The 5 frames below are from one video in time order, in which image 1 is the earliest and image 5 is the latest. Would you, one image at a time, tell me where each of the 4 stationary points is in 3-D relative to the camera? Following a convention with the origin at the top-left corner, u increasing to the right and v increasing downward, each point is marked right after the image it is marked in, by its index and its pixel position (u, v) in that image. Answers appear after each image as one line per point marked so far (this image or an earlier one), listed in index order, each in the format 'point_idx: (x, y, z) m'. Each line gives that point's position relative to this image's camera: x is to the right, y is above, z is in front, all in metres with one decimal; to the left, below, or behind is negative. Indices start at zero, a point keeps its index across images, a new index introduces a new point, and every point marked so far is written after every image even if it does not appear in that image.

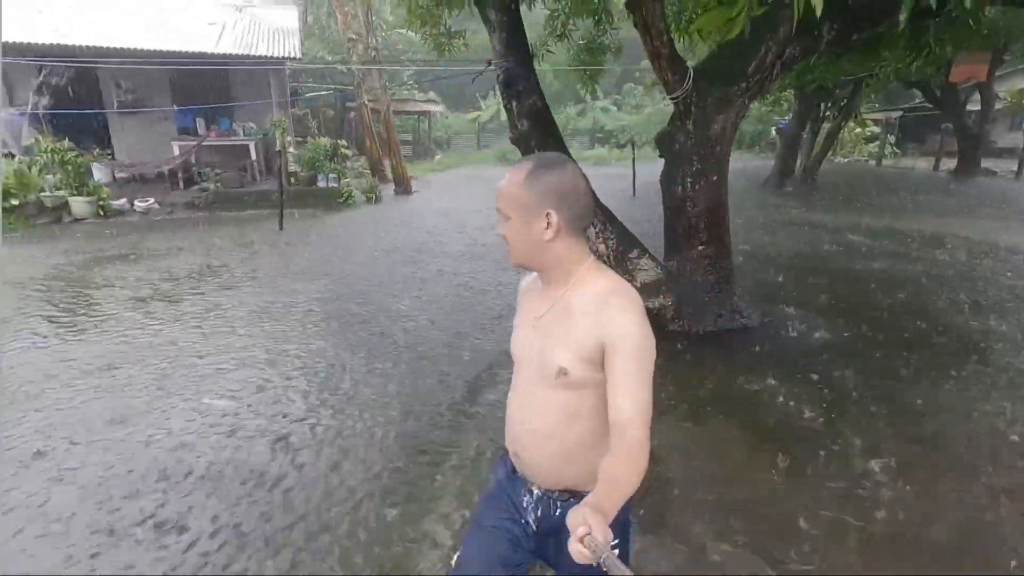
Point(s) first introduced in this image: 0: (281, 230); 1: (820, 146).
0: (-4.6, +1.2, +11.1) m
1: (+9.3, +4.3, +16.4) m
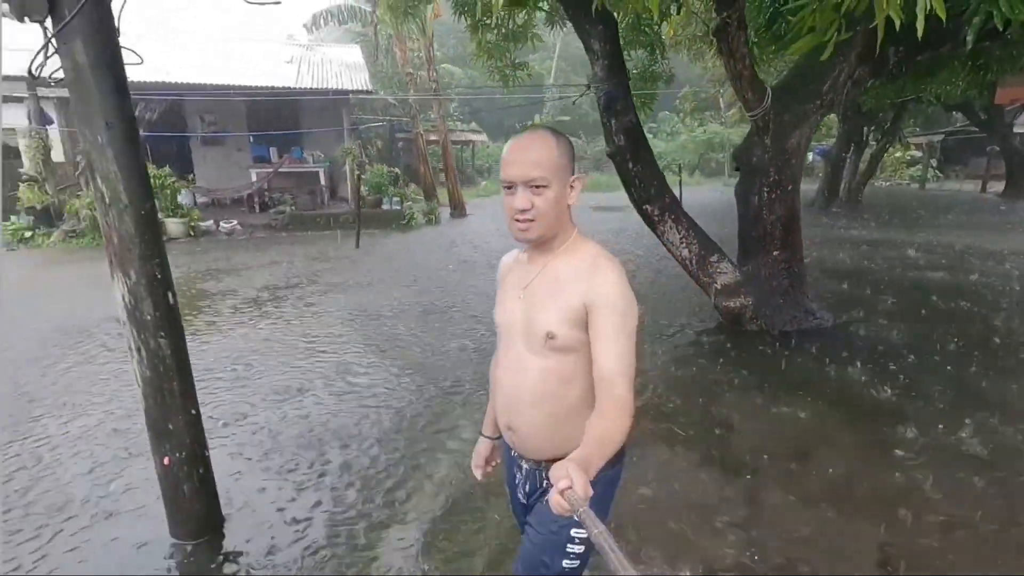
0: (-3.4, +0.9, +11.8) m
1: (+10.8, +3.7, +16.6) m
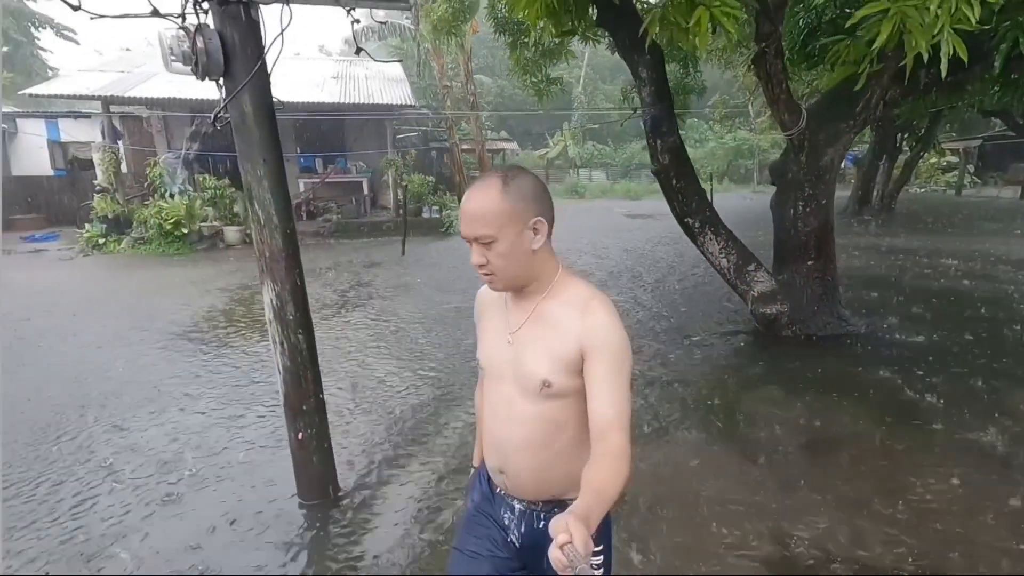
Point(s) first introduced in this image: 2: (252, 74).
0: (-2.6, +0.8, +12.4) m
1: (+11.8, +3.4, +16.6) m
2: (-1.3, +1.1, +2.8) m
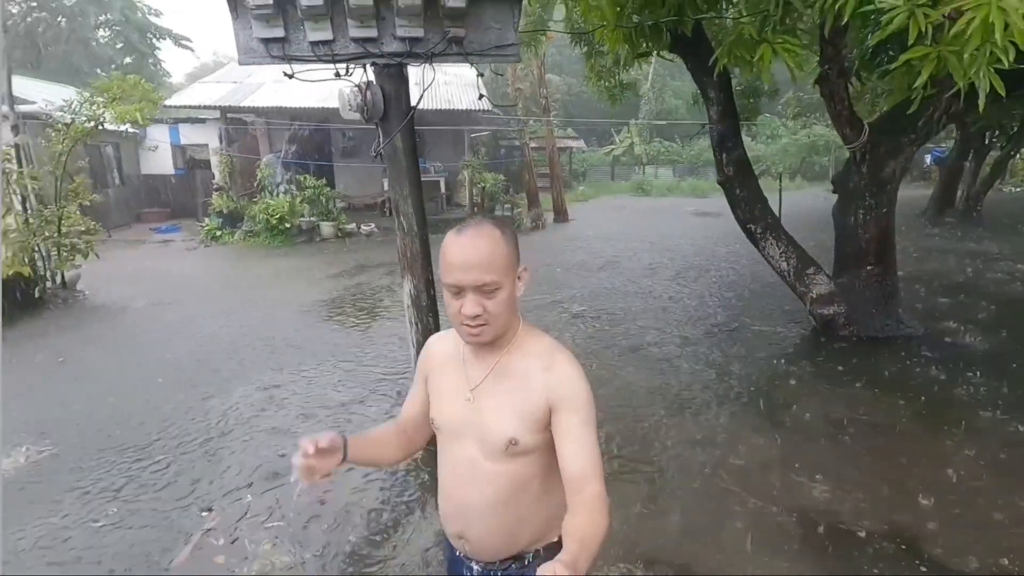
0: (-0.9, +1.0, +13.3) m
1: (+13.9, +3.3, +15.9) m
2: (-0.7, +1.1, +3.6) m
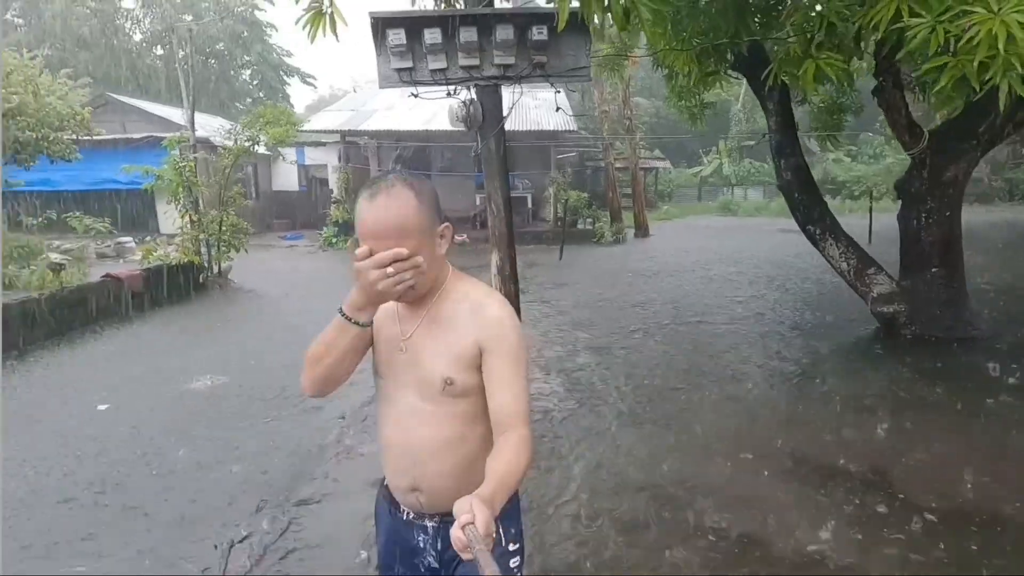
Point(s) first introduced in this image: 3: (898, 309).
0: (+1.1, +0.8, +14.3) m
1: (+16.3, +2.5, +14.6) m
2: (-0.1, +1.4, +4.7) m
3: (+4.6, -0.2, +6.5) m
